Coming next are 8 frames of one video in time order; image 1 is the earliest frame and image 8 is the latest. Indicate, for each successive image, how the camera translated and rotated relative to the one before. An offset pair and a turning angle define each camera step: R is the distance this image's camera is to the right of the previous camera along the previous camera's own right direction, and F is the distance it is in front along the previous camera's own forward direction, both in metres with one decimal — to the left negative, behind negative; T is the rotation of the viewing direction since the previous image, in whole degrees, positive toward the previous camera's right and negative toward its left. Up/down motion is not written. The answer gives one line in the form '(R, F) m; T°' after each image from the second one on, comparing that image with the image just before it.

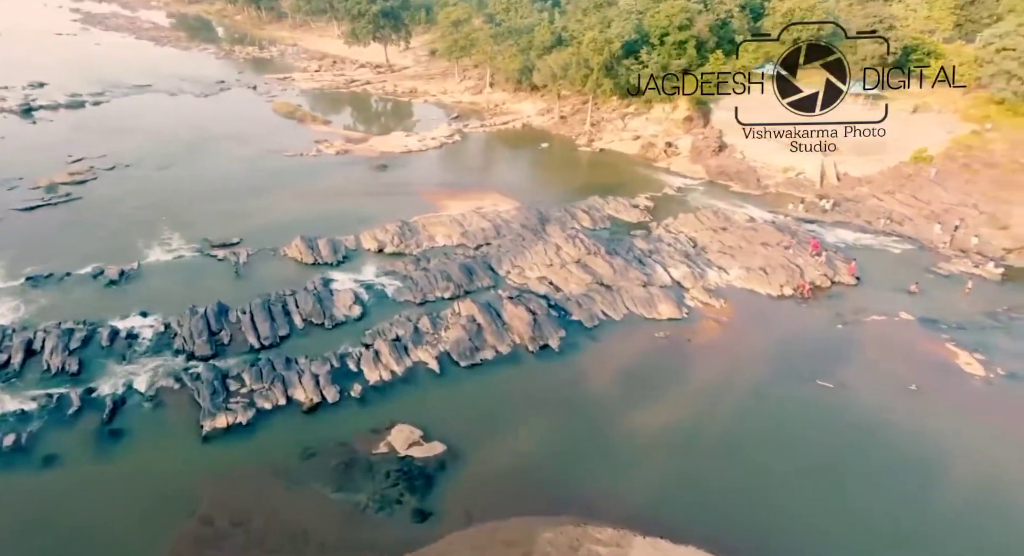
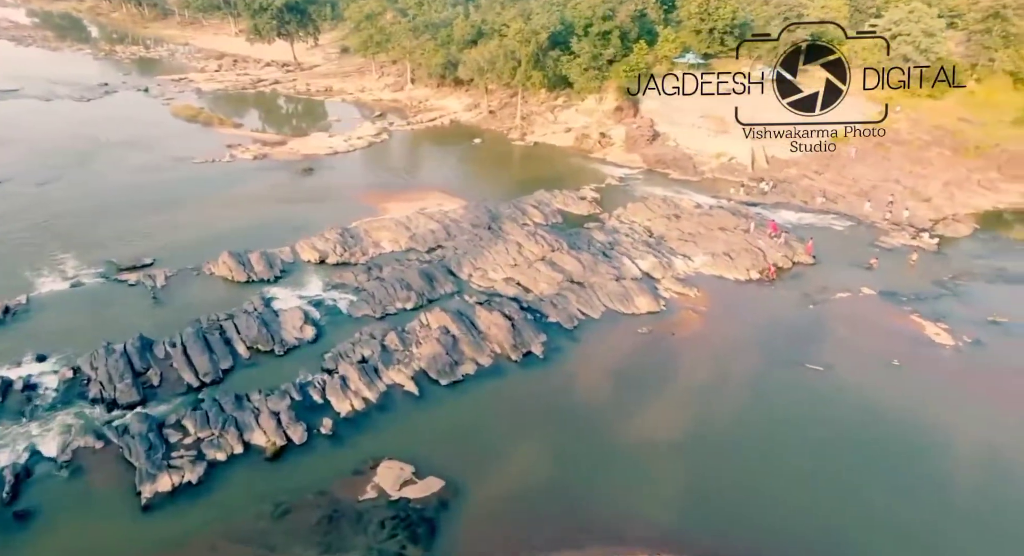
(-3.9, +4.5) m; +8°
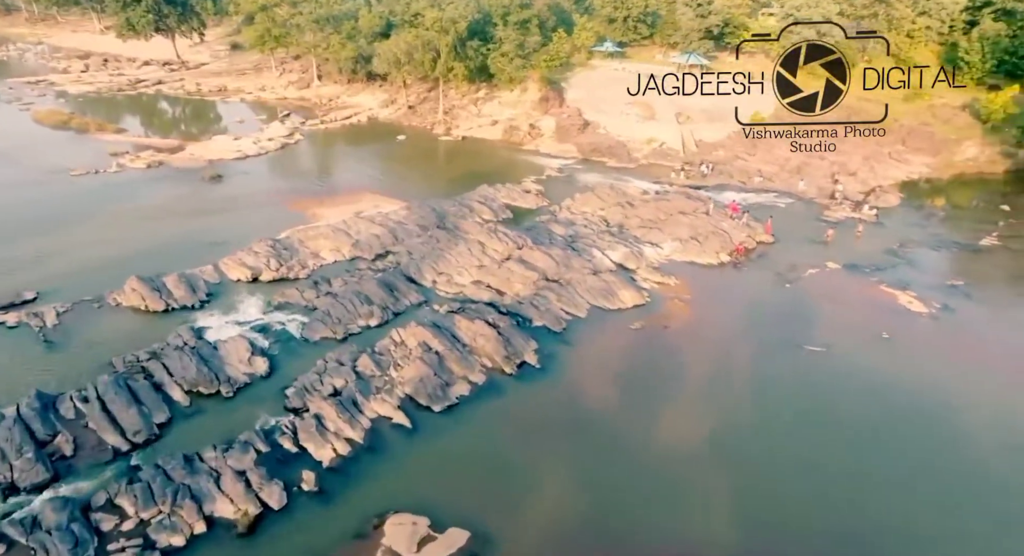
(-4.5, +5.3) m; +9°
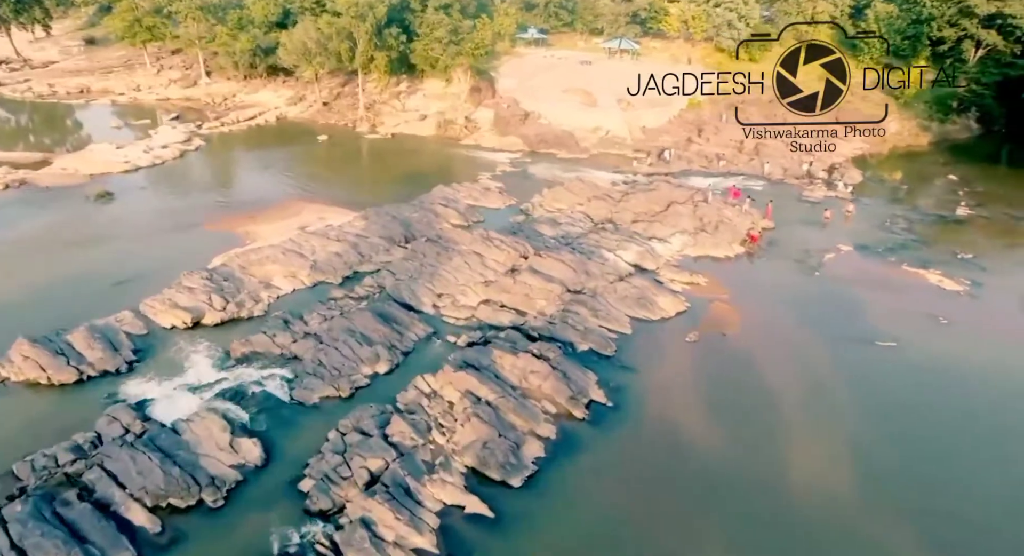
(-6.7, +7.9) m; +10°
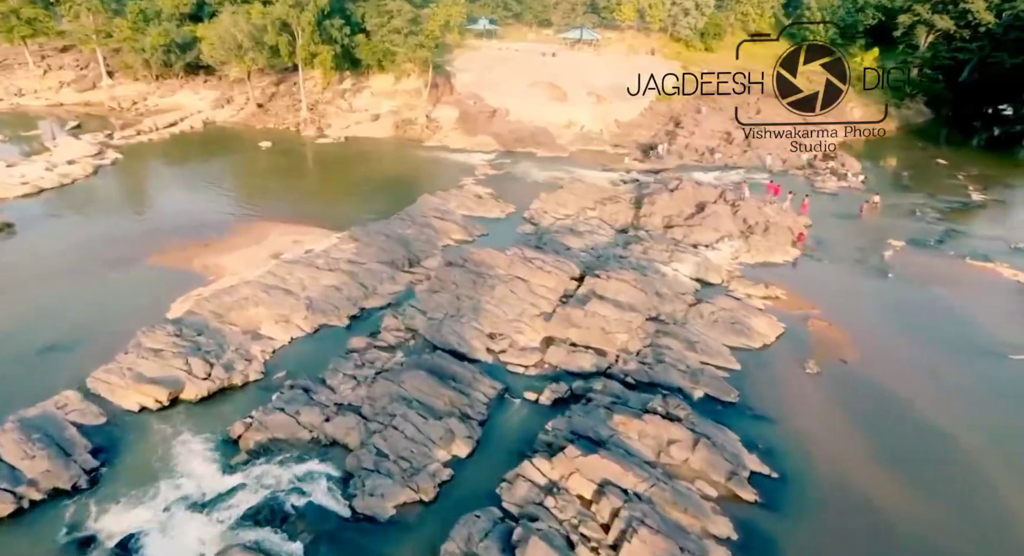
(-6.3, +7.1) m; +7°
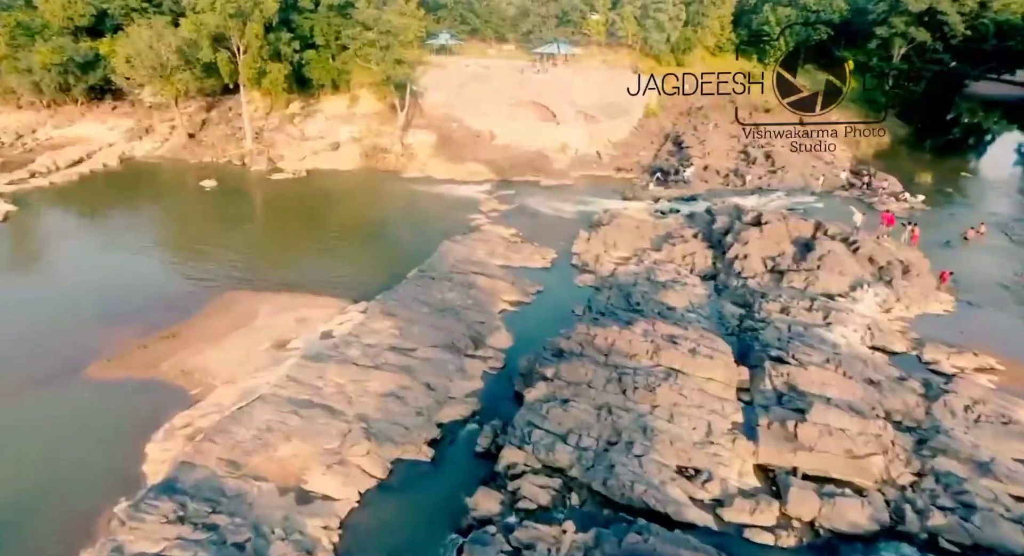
(-7.6, +9.8) m; +8°
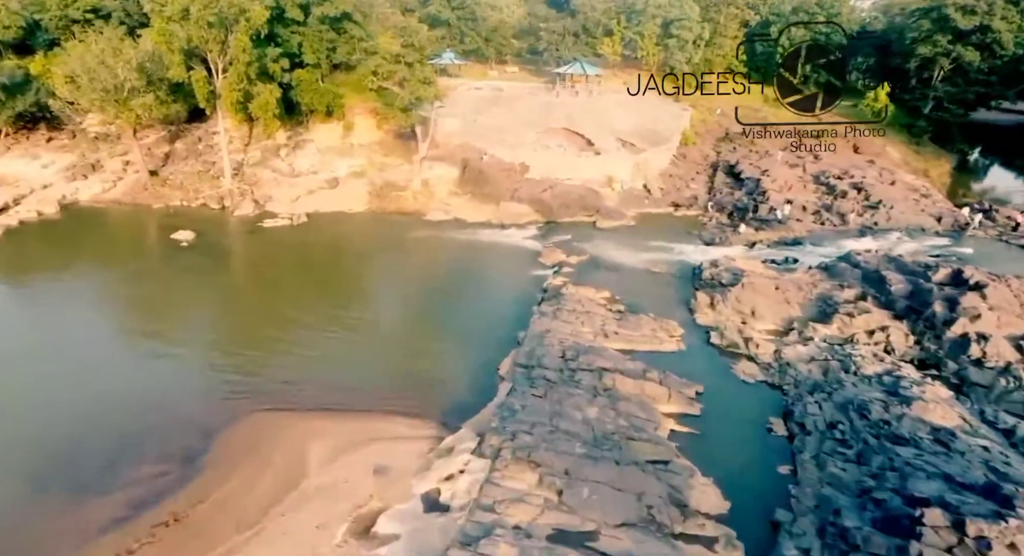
(-7.2, +10.8) m; +4°
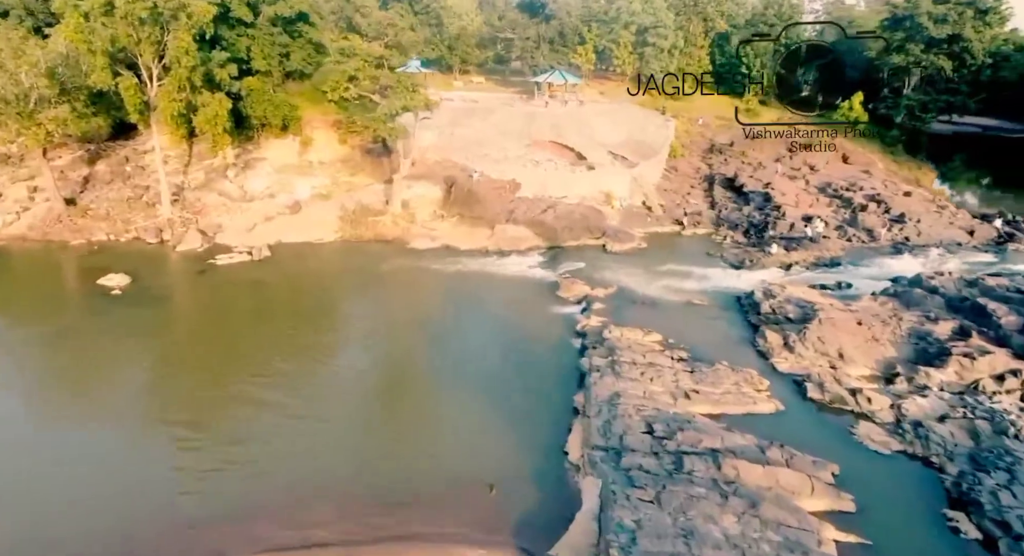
(-3.9, +6.4) m; +5°
